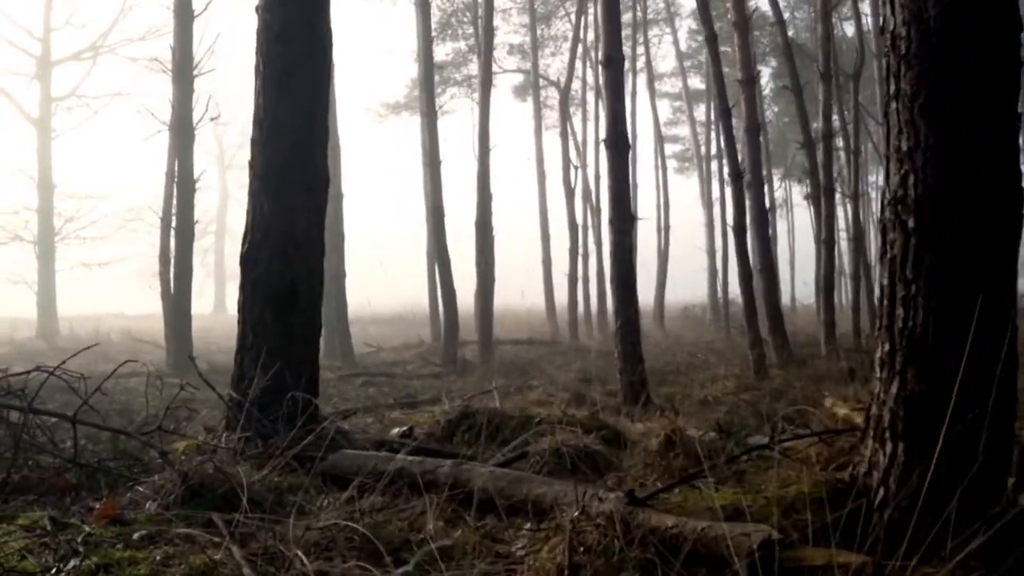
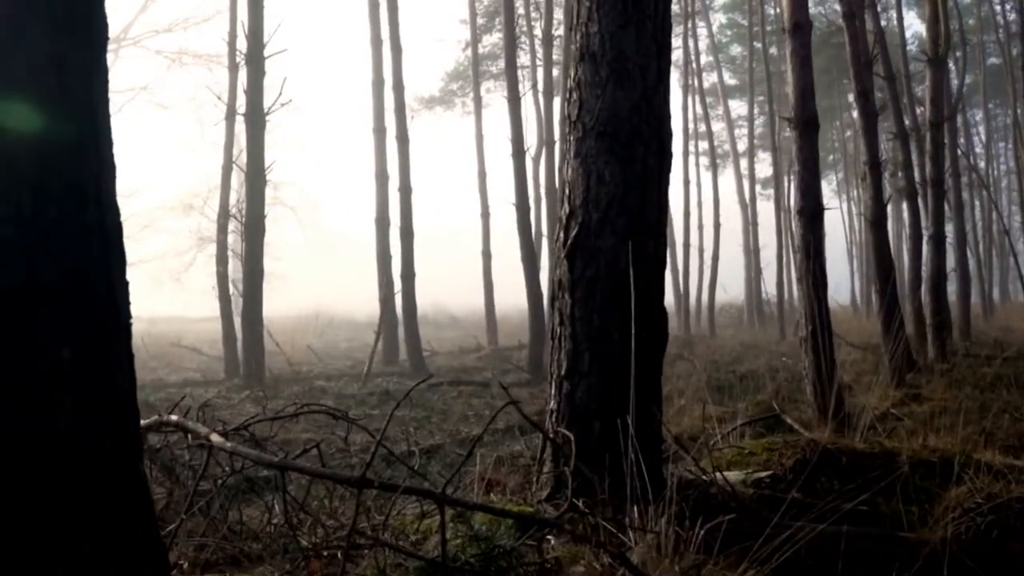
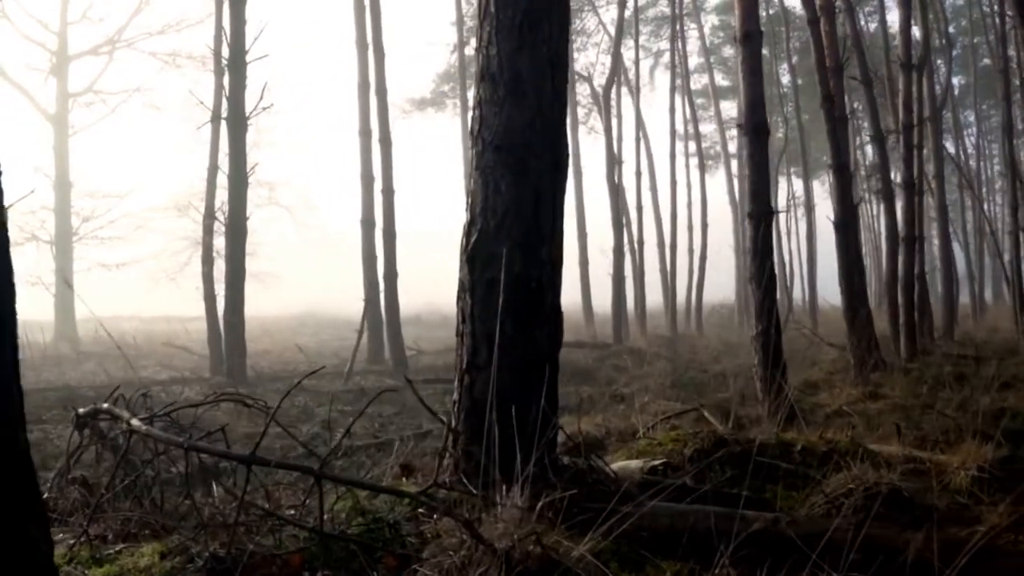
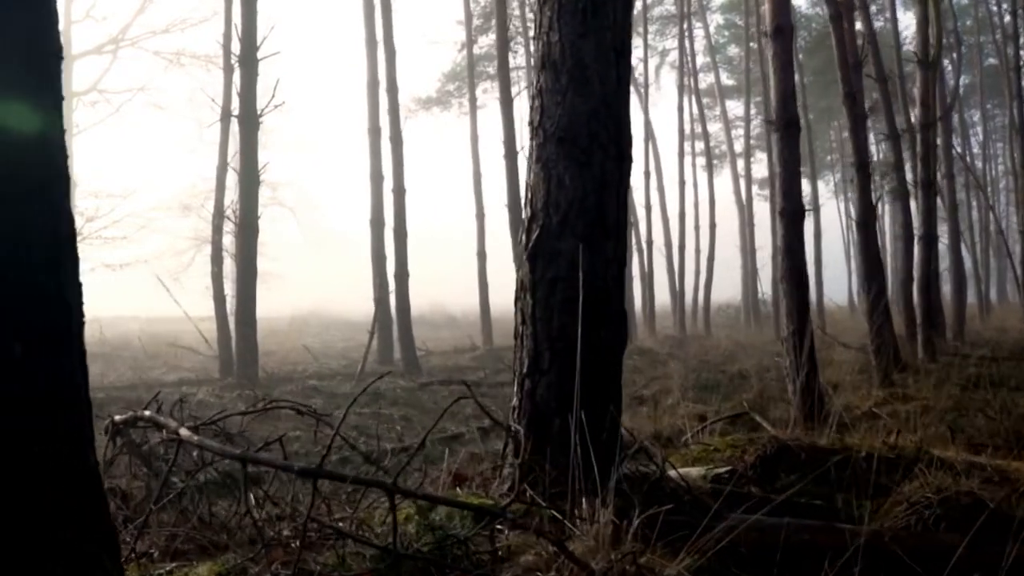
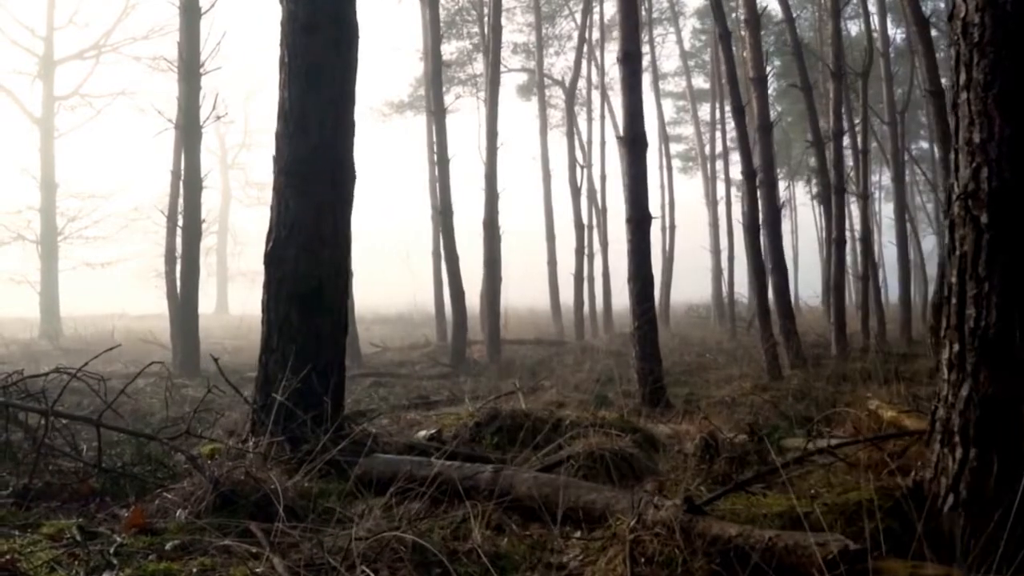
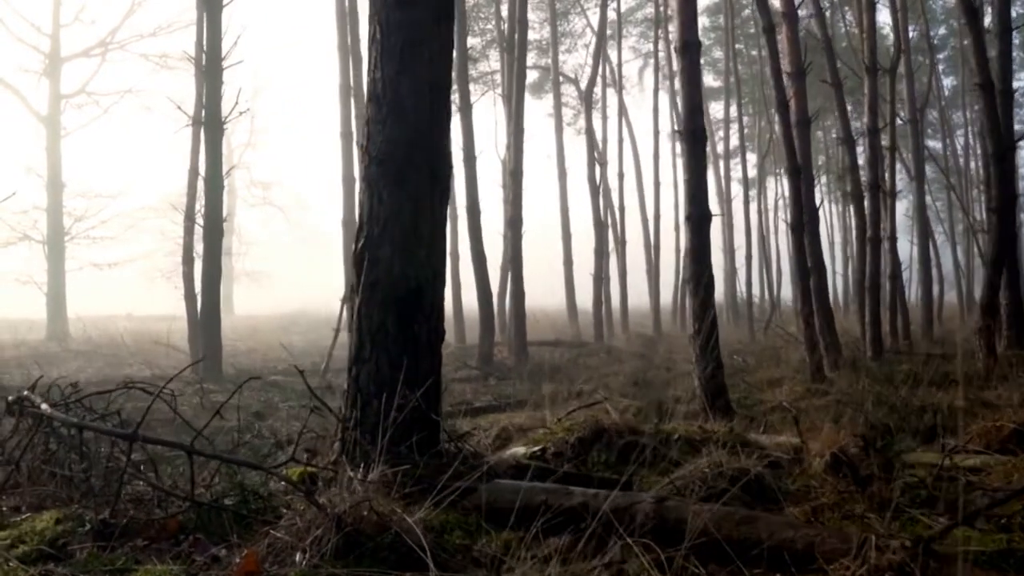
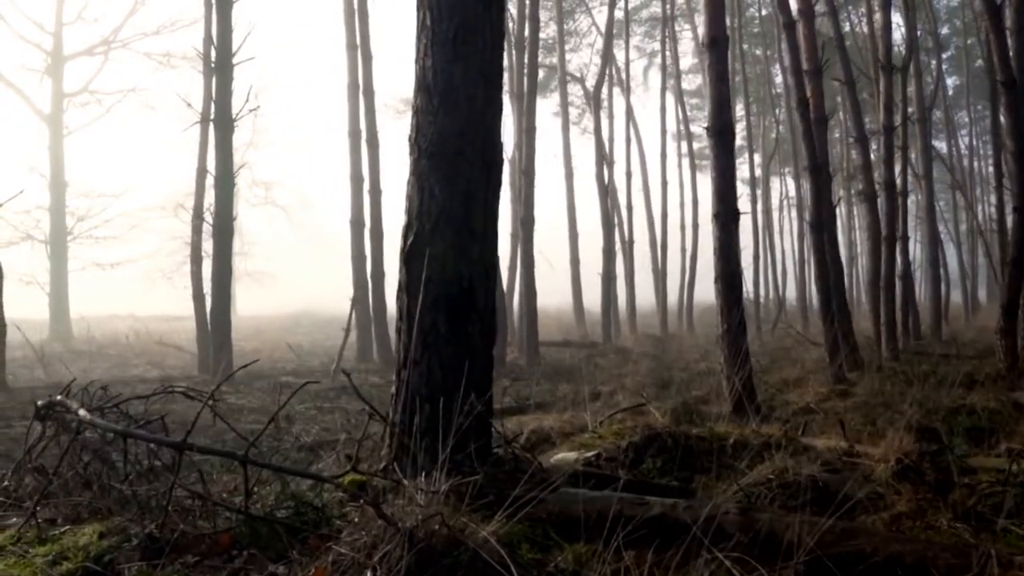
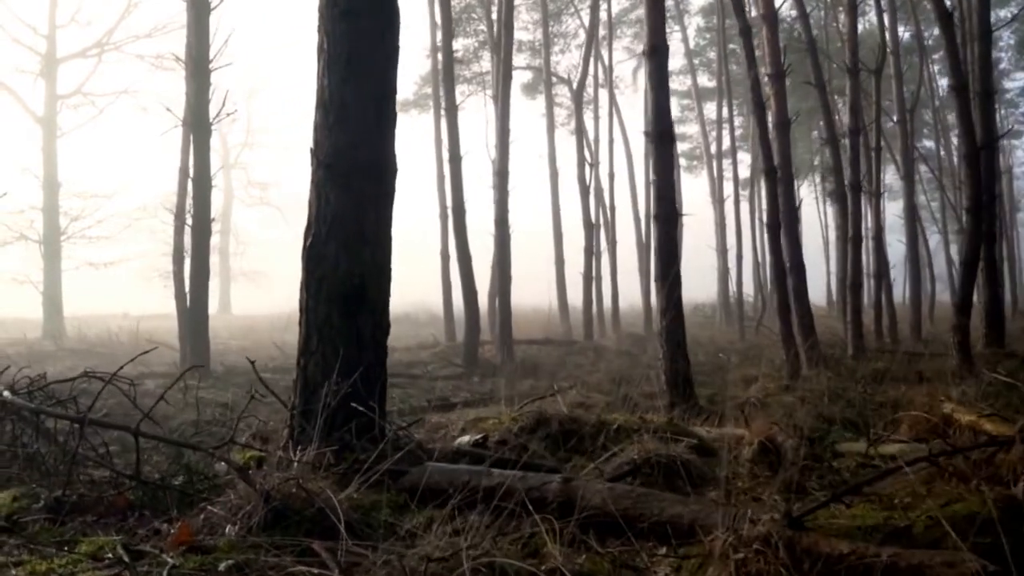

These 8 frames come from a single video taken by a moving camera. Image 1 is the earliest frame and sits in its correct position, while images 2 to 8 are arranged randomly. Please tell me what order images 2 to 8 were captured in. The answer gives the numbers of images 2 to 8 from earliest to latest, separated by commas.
5, 8, 6, 7, 3, 4, 2
